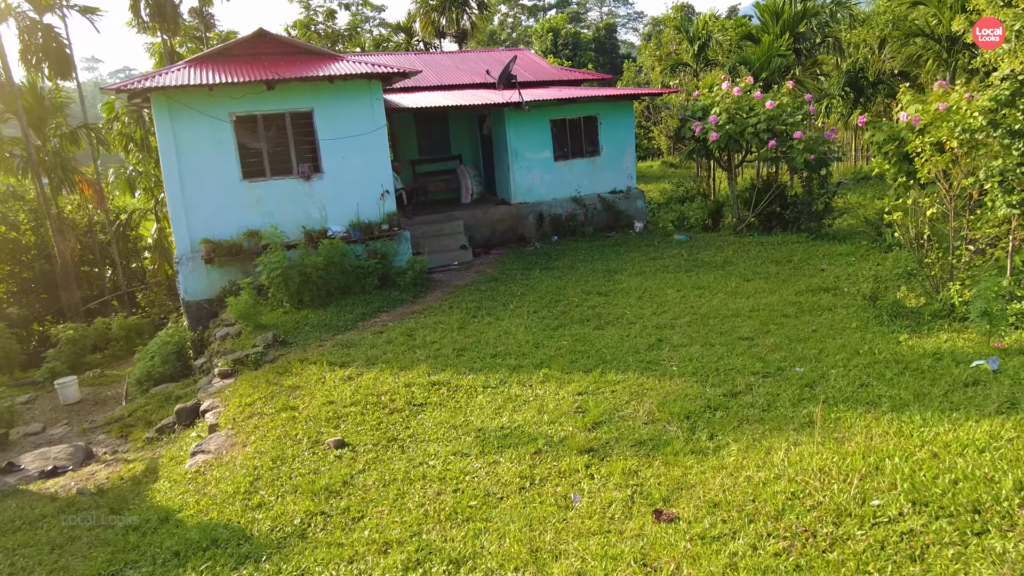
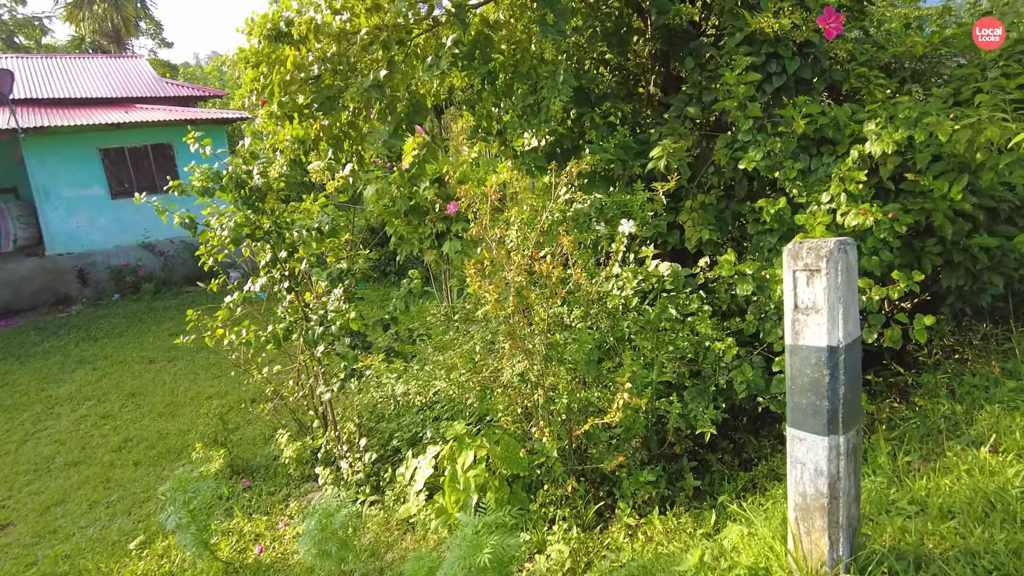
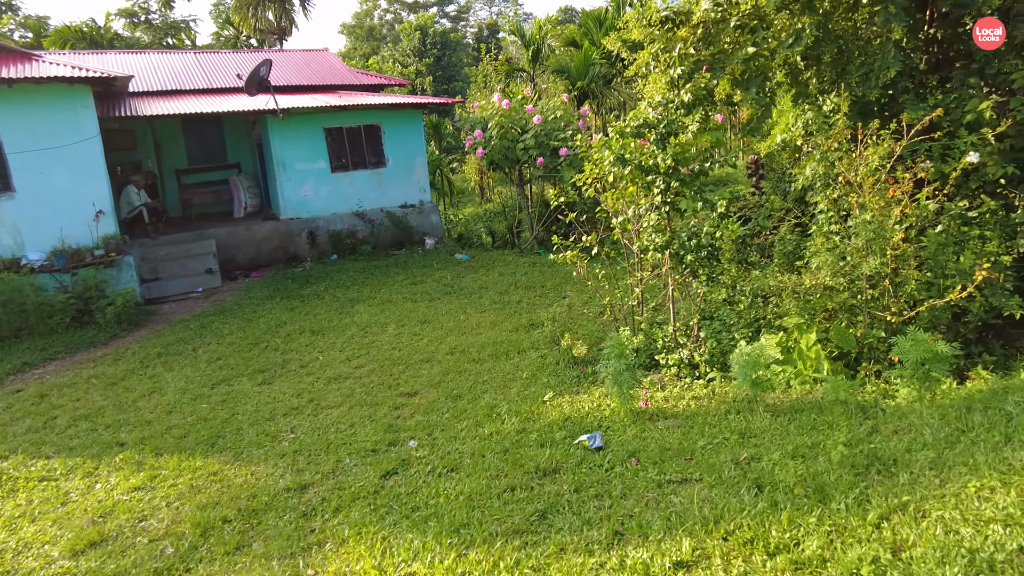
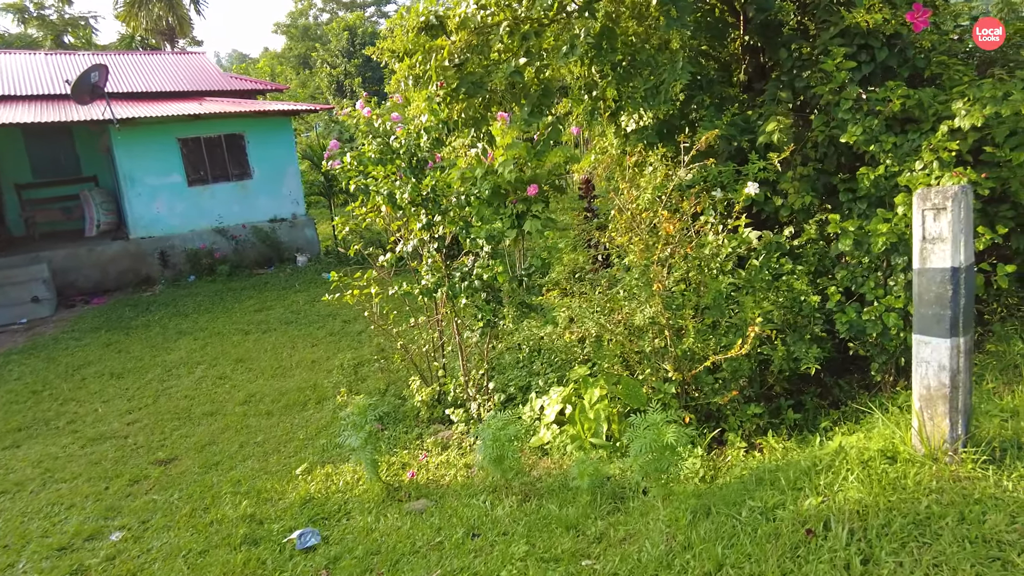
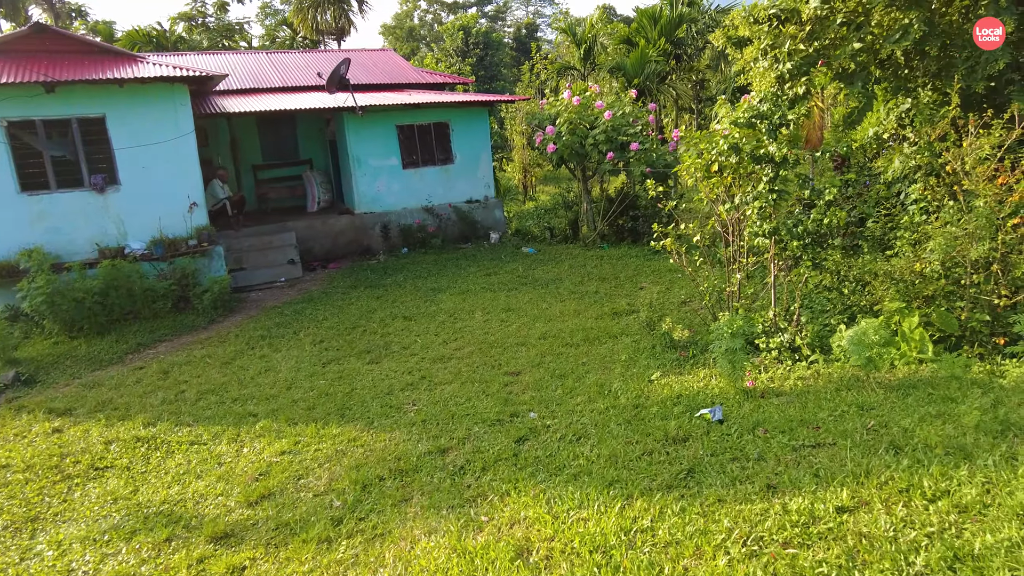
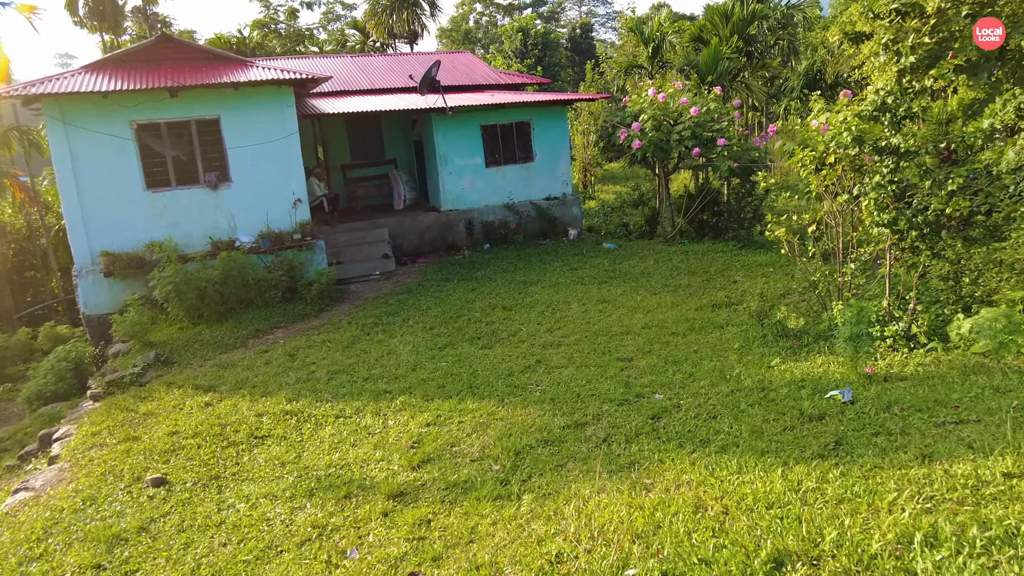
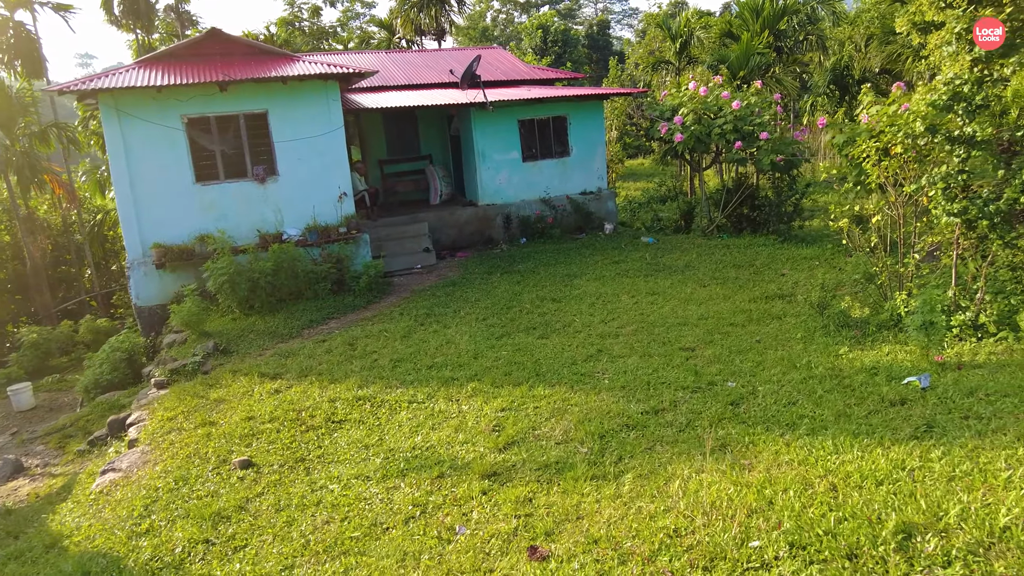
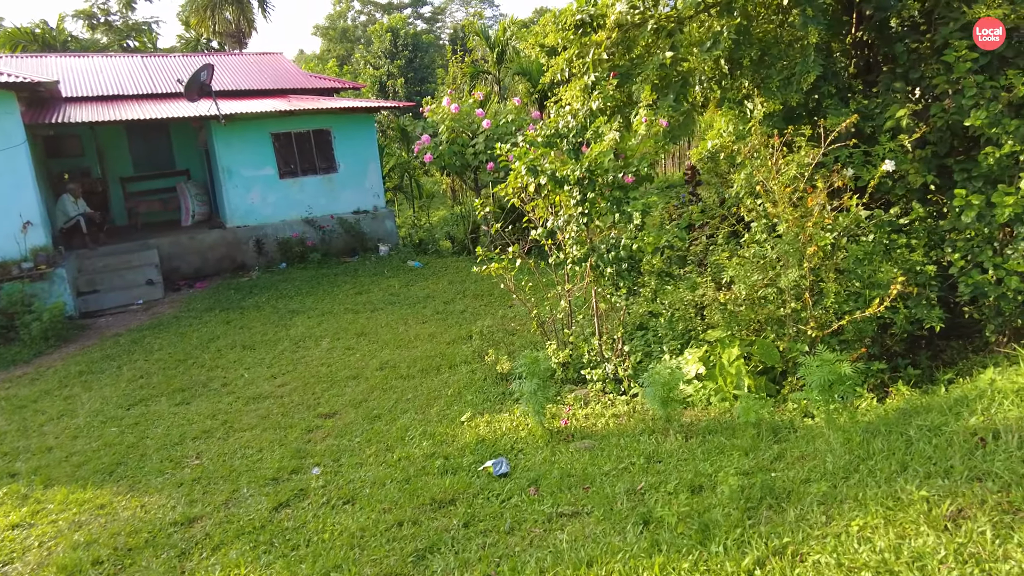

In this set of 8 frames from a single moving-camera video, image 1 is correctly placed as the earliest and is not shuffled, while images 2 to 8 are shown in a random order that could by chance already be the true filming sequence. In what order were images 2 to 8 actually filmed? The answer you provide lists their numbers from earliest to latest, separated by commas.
7, 6, 5, 3, 8, 4, 2
